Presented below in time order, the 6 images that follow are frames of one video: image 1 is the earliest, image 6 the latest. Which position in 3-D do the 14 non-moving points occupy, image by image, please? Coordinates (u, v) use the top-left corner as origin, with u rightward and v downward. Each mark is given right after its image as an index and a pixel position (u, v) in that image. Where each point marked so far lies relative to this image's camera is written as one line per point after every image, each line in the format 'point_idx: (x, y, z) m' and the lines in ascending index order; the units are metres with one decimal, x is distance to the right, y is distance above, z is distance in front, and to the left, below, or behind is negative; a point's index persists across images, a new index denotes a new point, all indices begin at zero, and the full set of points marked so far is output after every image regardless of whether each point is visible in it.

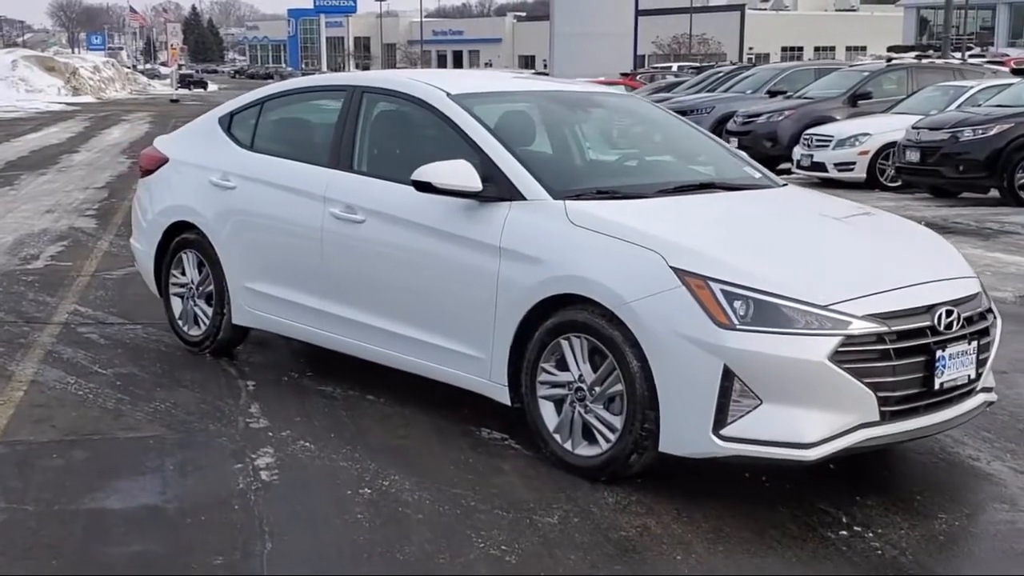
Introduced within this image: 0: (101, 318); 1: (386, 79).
0: (-2.2, -0.2, +7.4) m
1: (-0.5, +0.9, +5.8) m
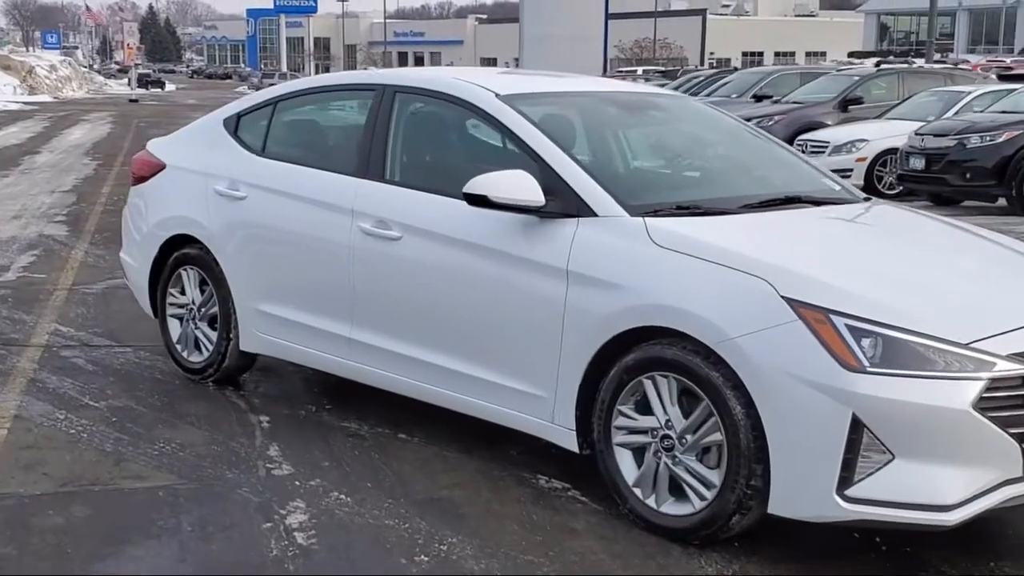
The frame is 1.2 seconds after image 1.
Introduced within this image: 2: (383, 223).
0: (-2.1, -0.3, +6.7) m
1: (-0.3, +0.8, +5.2) m
2: (-0.4, +0.2, +4.9) m
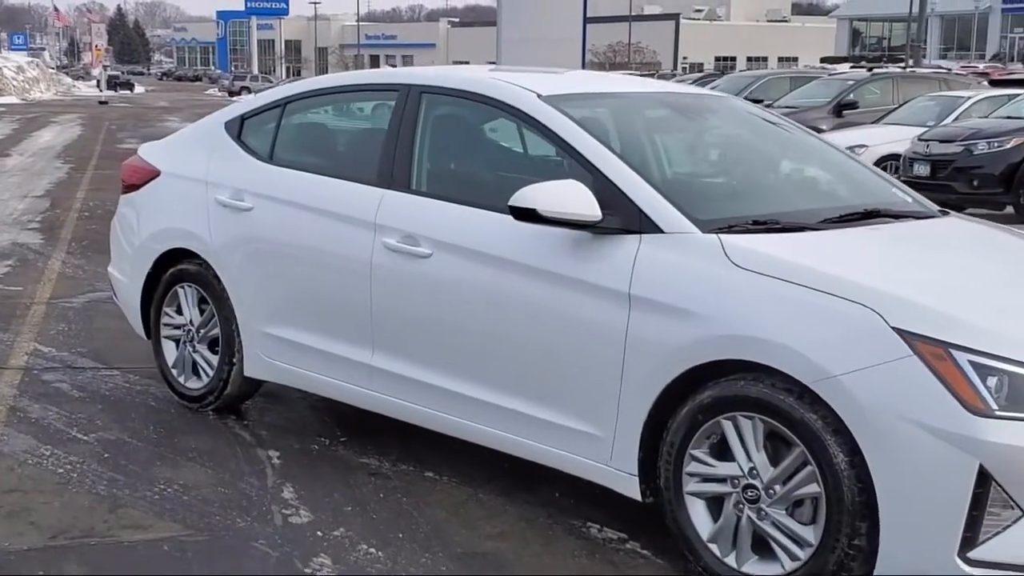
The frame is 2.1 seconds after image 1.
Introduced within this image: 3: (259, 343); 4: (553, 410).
0: (-2.0, -0.3, +6.2) m
1: (-0.2, +0.7, +4.7) m
2: (-0.3, +0.2, +4.4) m
3: (-0.9, -0.2, +5.1) m
4: (+0.1, -0.4, +4.0) m
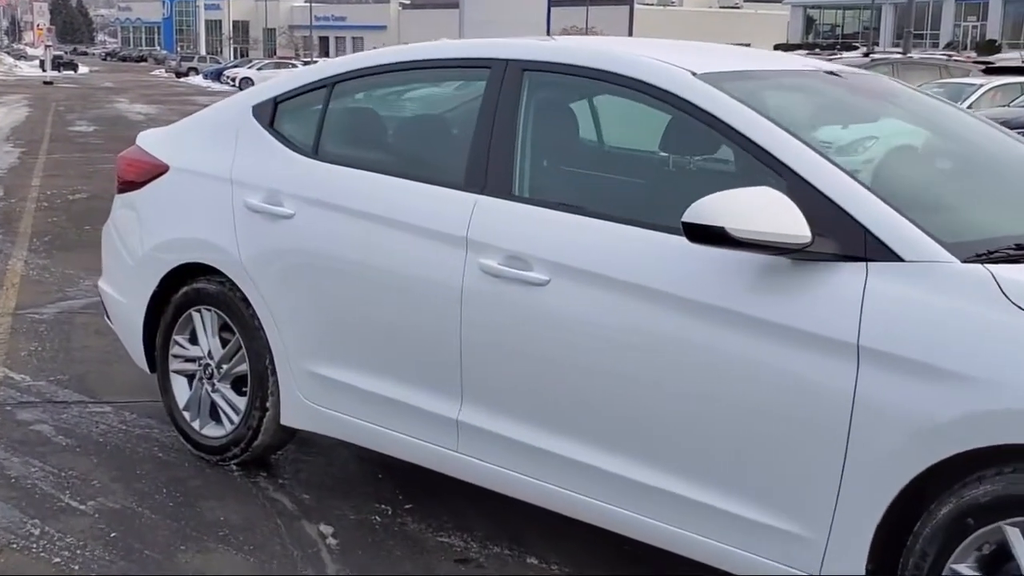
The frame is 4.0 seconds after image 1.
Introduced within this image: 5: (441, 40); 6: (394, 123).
0: (-1.7, -0.4, +5.1) m
1: (+0.1, +0.6, +3.7) m
2: (0.0, +0.1, +3.4) m
3: (-0.6, -0.3, +4.0) m
4: (+0.5, -0.4, +3.0) m
5: (-0.2, +0.7, +4.0) m
6: (-0.3, +0.5, +4.0) m
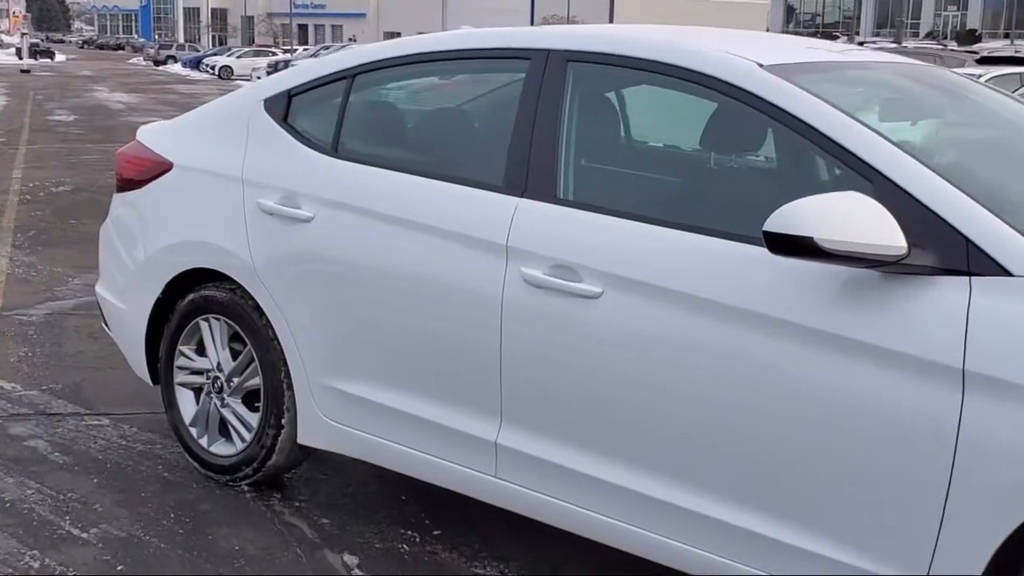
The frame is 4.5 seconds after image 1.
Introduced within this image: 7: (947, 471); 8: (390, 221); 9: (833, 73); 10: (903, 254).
0: (-1.6, -0.4, +4.8) m
1: (+0.2, +0.6, +3.4) m
2: (+0.1, 0.0, +3.1) m
3: (-0.5, -0.3, +3.7) m
4: (+0.6, -0.5, +2.8) m
5: (-0.1, +0.7, +3.7) m
6: (-0.3, +0.4, +3.7) m
7: (+0.8, -0.3, +2.5) m
8: (-0.3, +0.2, +3.5) m
9: (+0.7, +0.5, +3.3) m
10: (+0.7, +0.1, +2.6) m
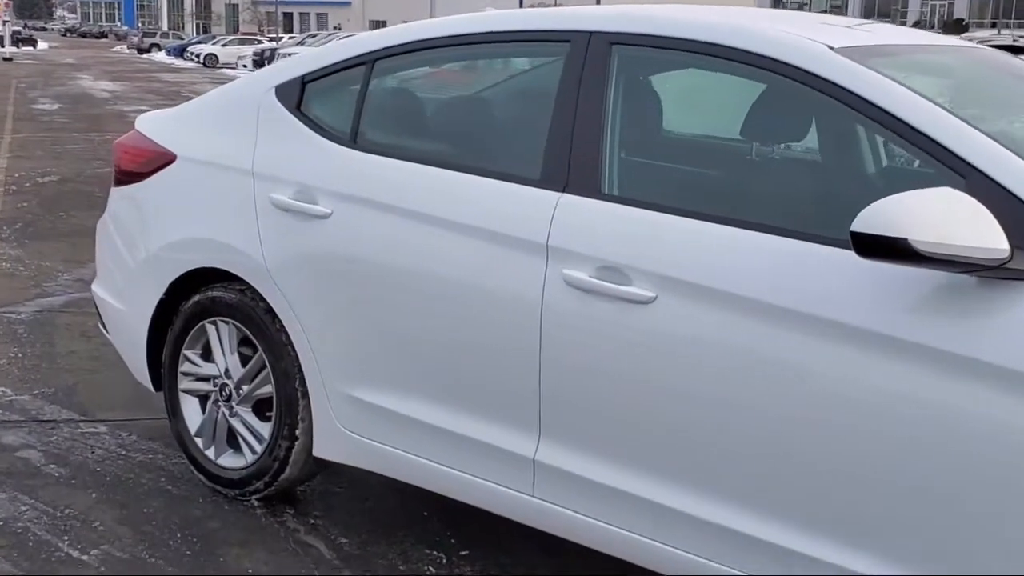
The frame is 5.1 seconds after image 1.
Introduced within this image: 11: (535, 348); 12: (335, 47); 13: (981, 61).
0: (-1.5, -0.4, +4.5) m
1: (+0.3, +0.6, +3.1) m
2: (+0.2, 0.0, +2.8) m
3: (-0.4, -0.3, +3.5) m
4: (+0.7, -0.5, +2.5) m
5: (0.0, +0.7, +3.4) m
6: (-0.2, +0.4, +3.4) m
7: (+0.9, -0.4, +2.2) m
8: (-0.2, +0.2, +3.2) m
9: (+0.8, +0.5, +3.0) m
10: (+0.8, 0.0, +2.3) m
11: (+0.1, -0.1, +3.0) m
12: (-0.5, +0.6, +3.7) m
13: (+1.1, +0.5, +3.4) m
